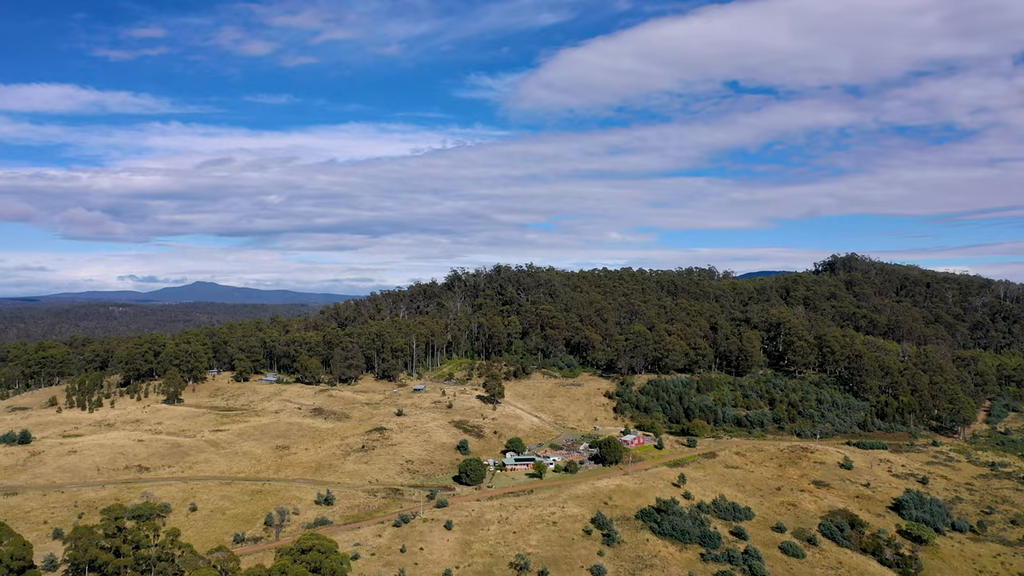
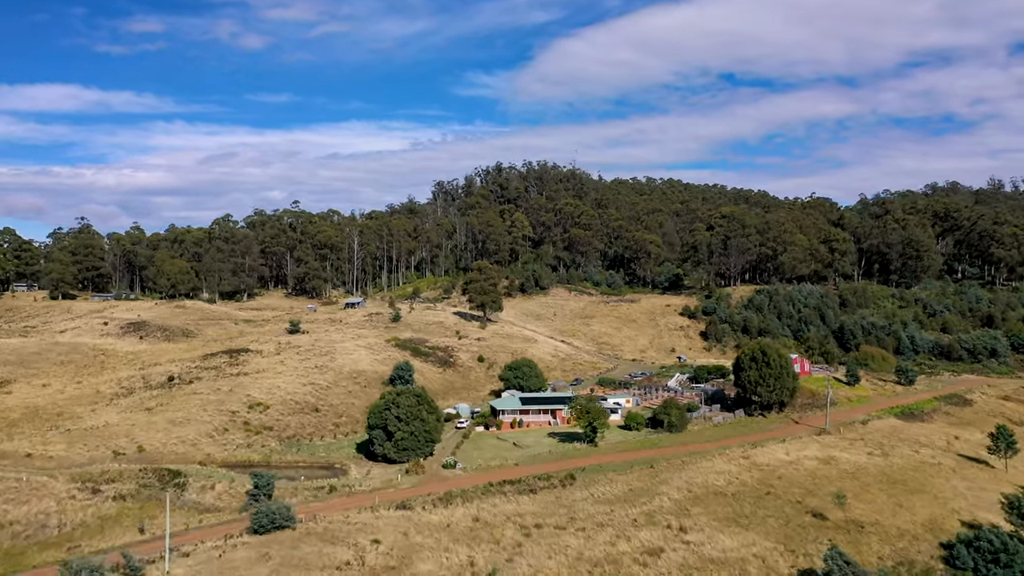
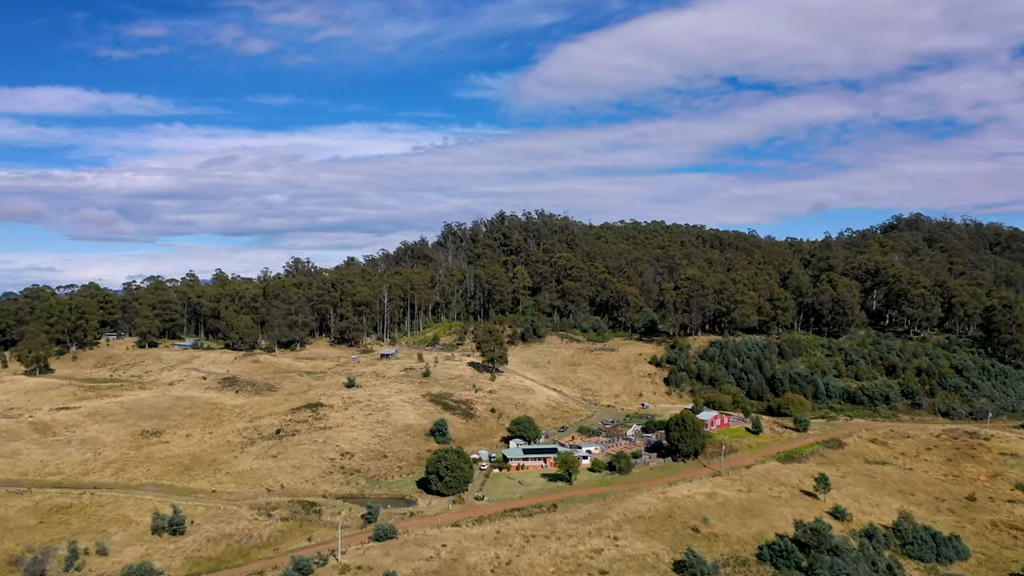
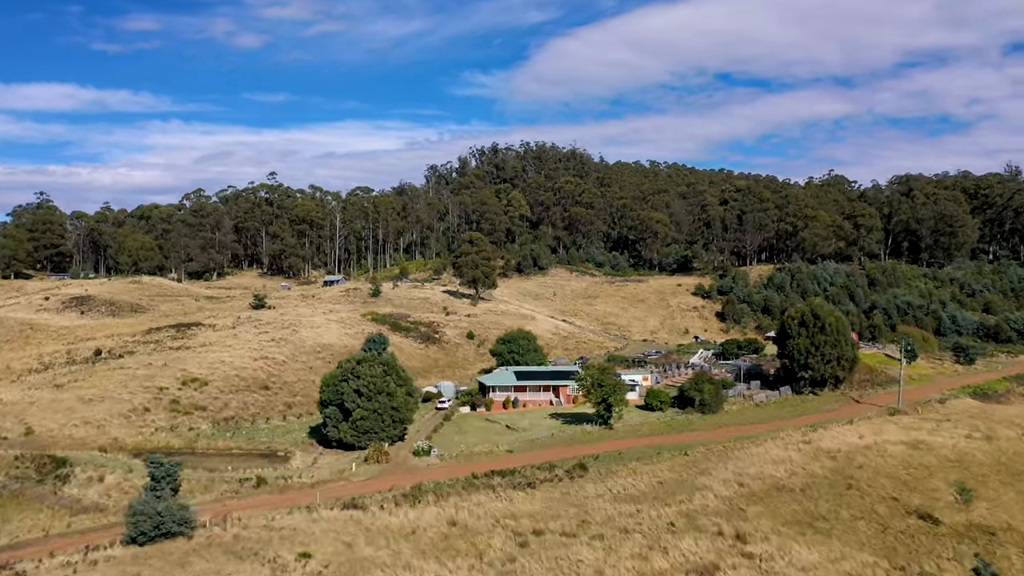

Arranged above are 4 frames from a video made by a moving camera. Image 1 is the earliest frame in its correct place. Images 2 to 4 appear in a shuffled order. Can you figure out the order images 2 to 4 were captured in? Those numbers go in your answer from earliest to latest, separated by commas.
3, 2, 4
